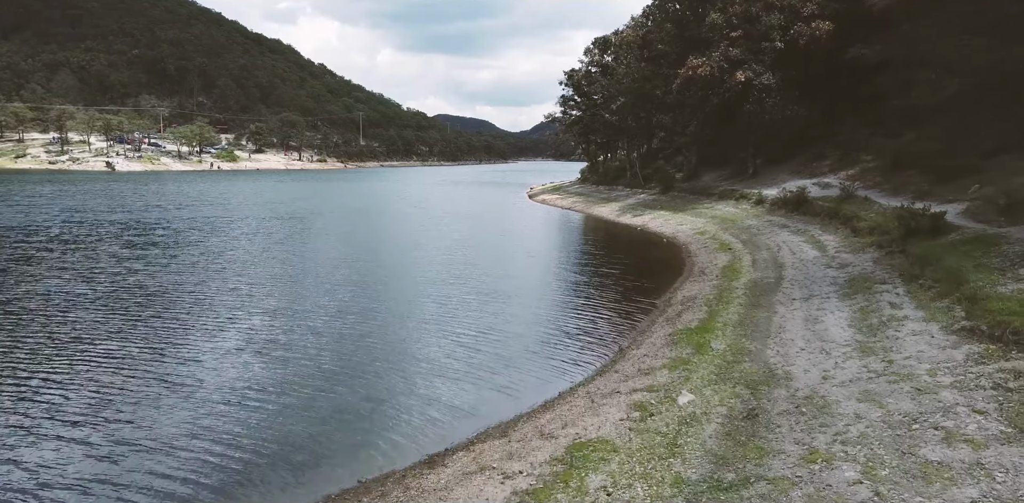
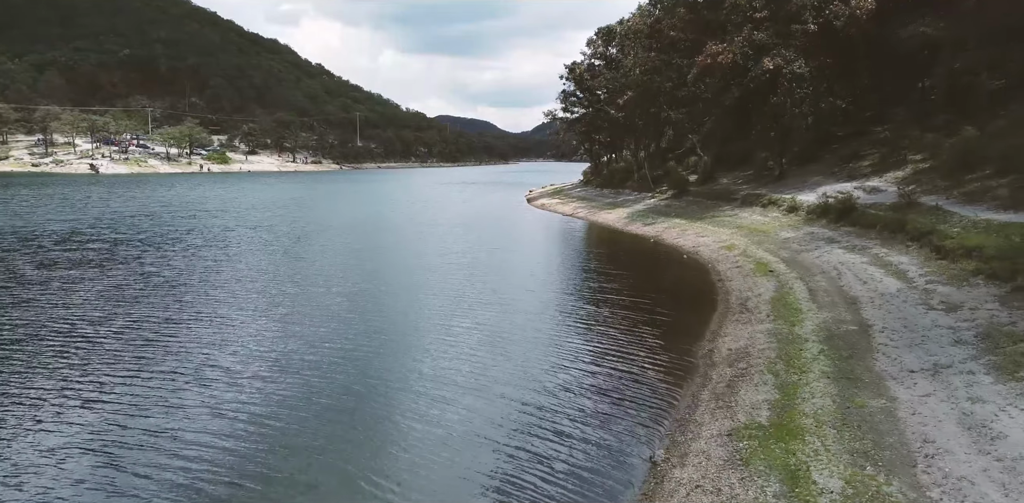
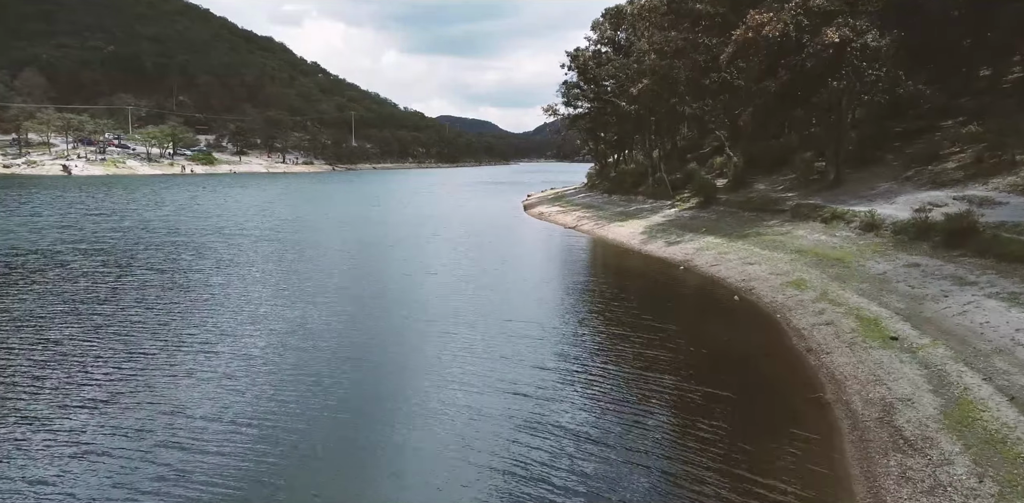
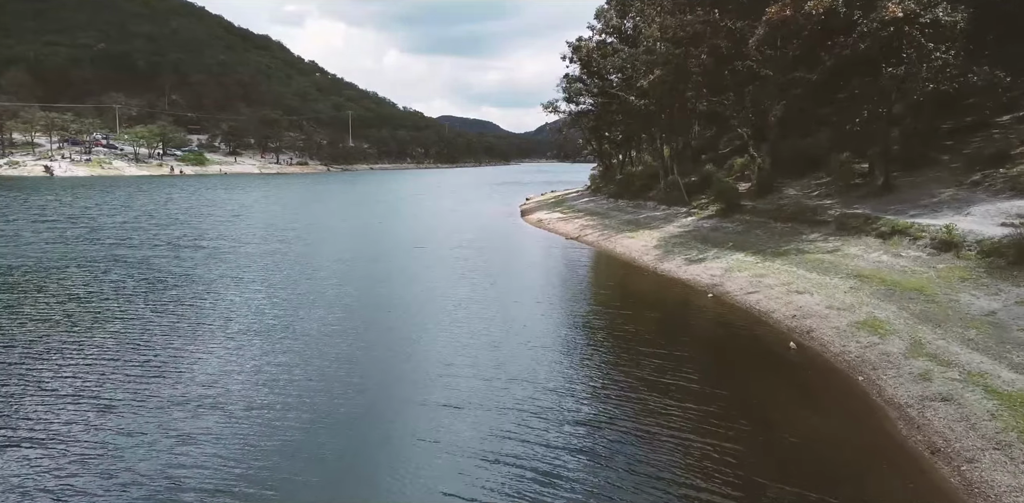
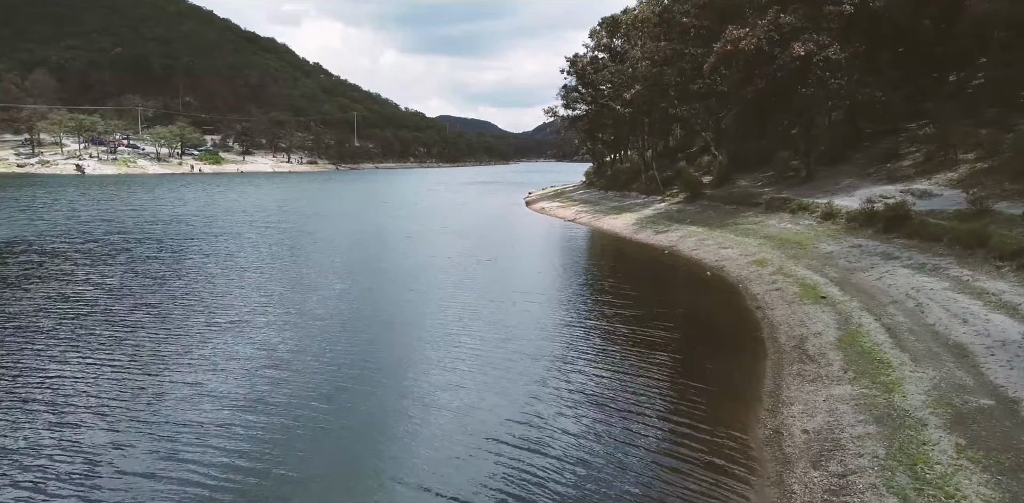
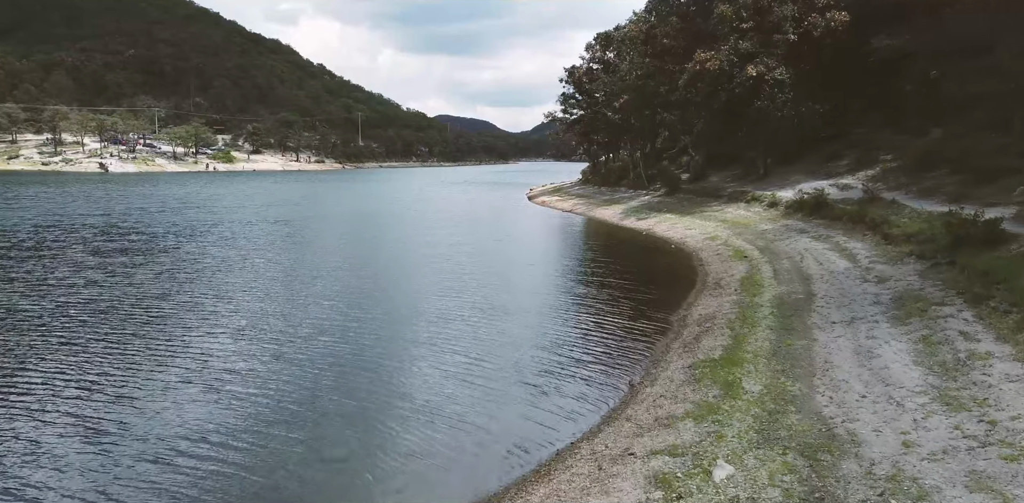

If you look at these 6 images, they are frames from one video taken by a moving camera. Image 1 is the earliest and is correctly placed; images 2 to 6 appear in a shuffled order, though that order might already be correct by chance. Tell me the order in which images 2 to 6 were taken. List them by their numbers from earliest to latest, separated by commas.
6, 2, 5, 3, 4
